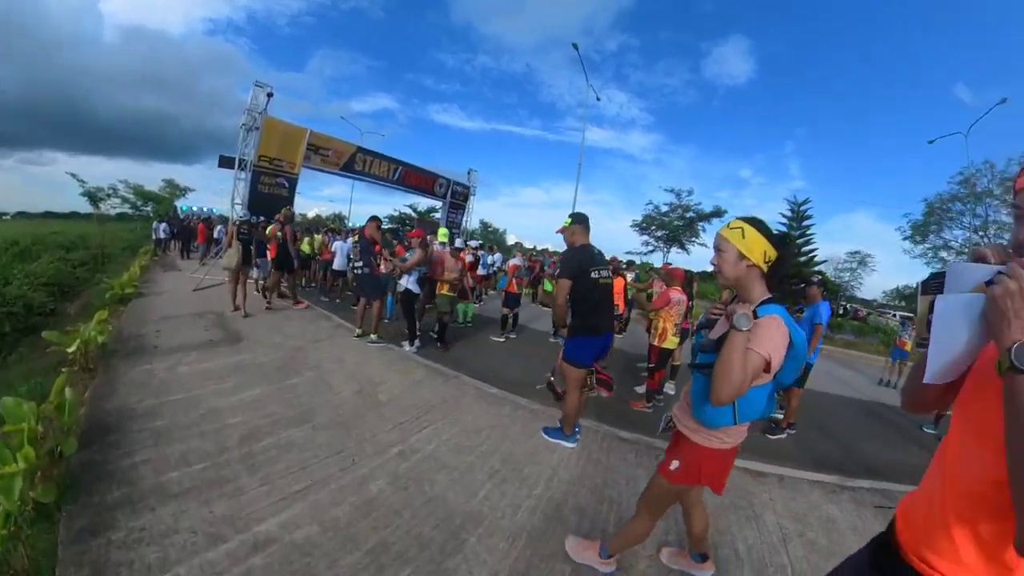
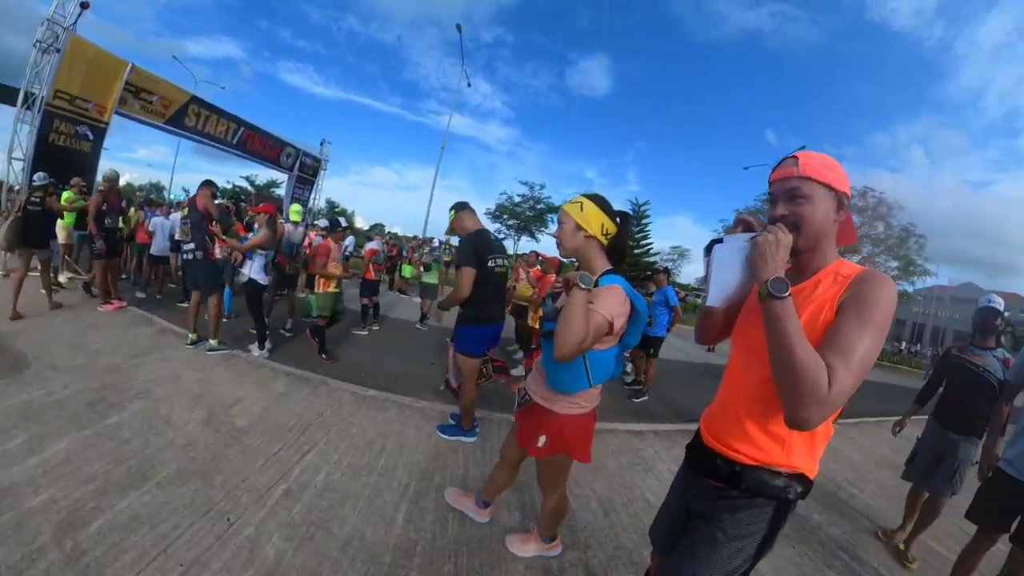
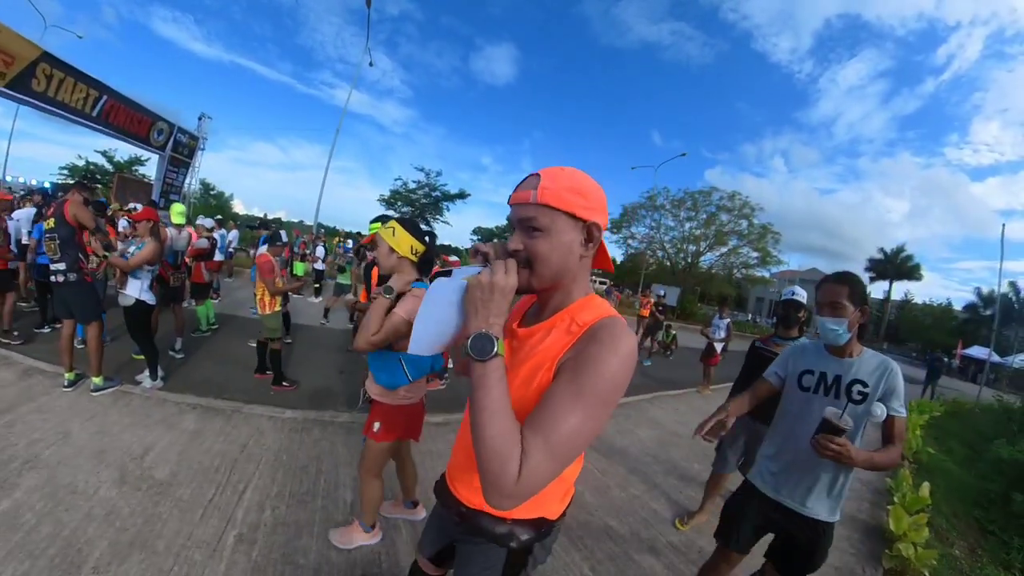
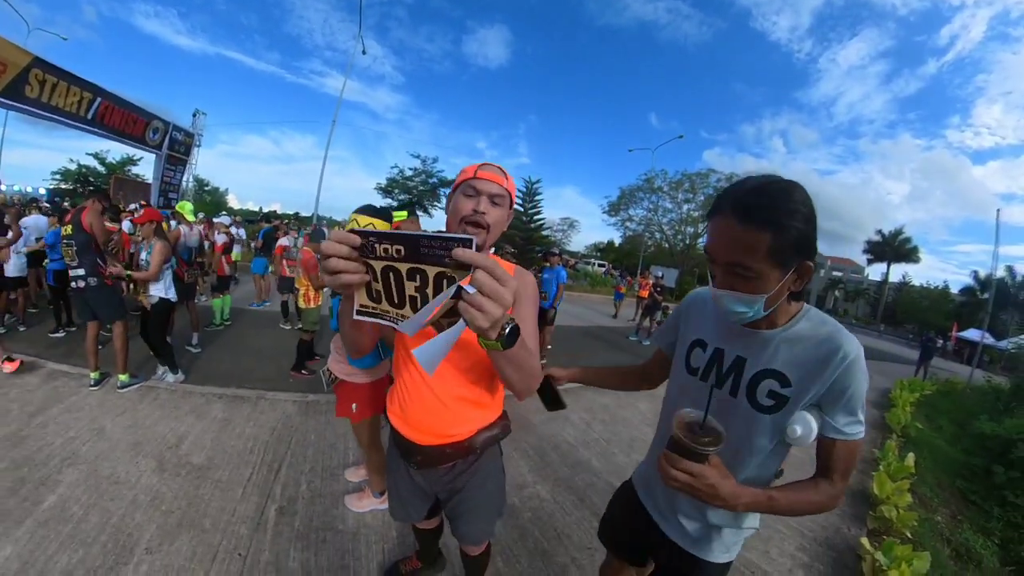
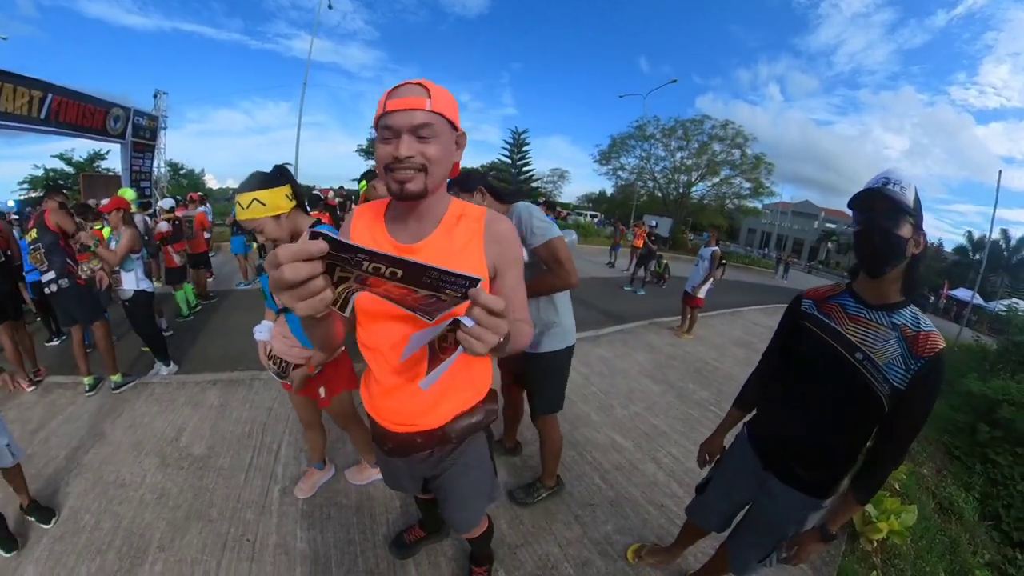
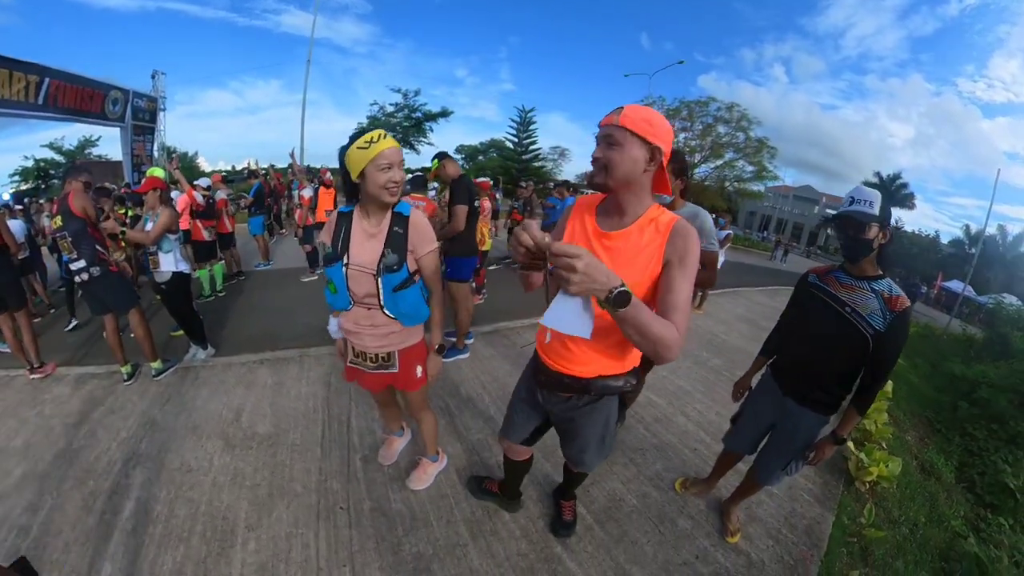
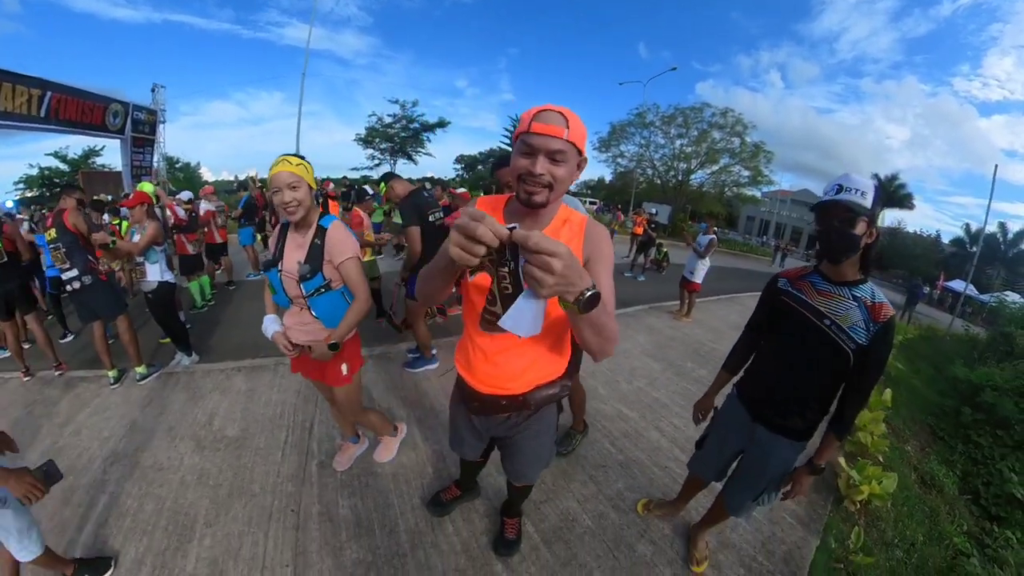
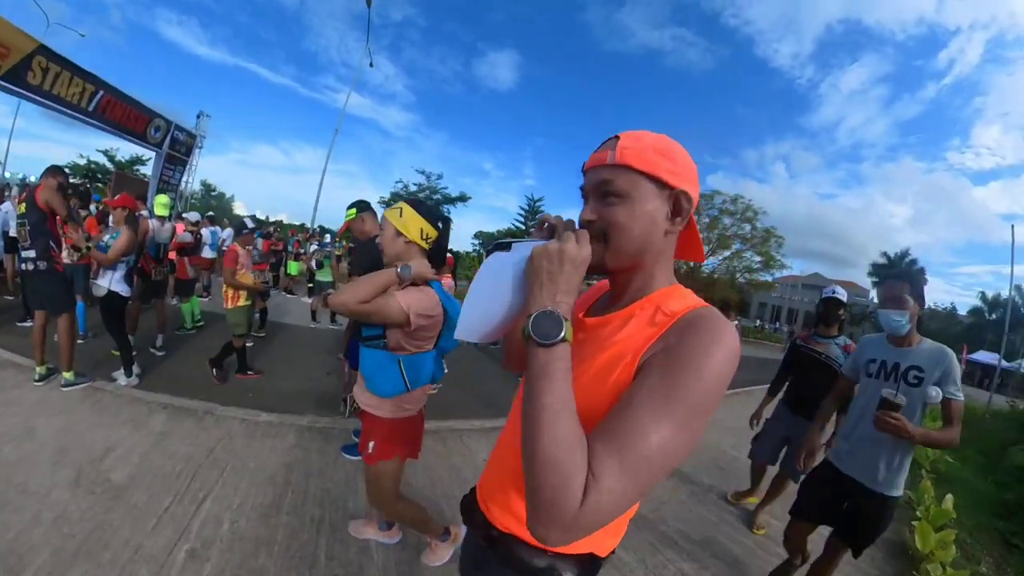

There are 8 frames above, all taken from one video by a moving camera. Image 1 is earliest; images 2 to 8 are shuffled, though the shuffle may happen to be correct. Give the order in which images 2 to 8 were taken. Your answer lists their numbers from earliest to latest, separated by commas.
2, 8, 3, 4, 5, 7, 6
